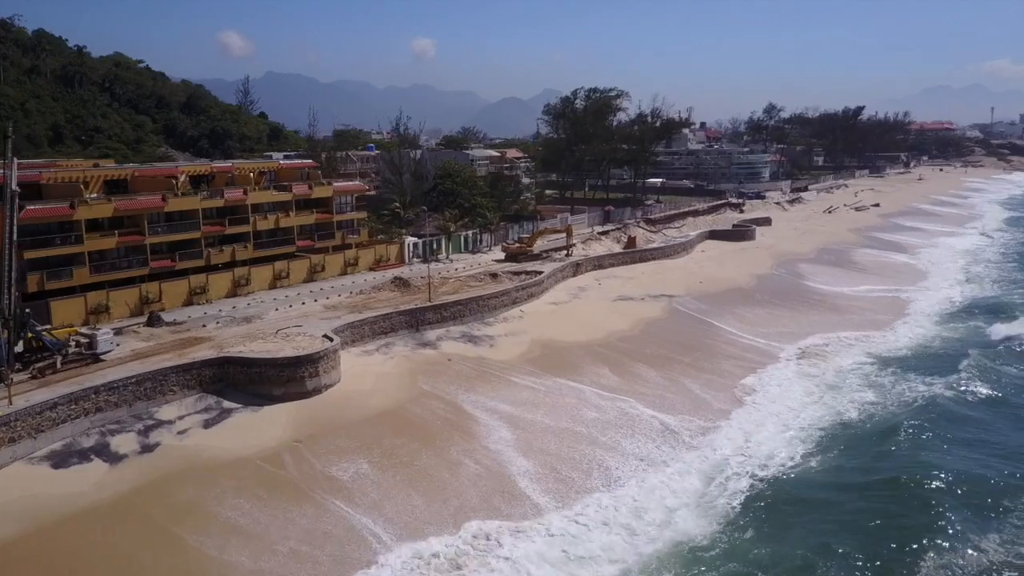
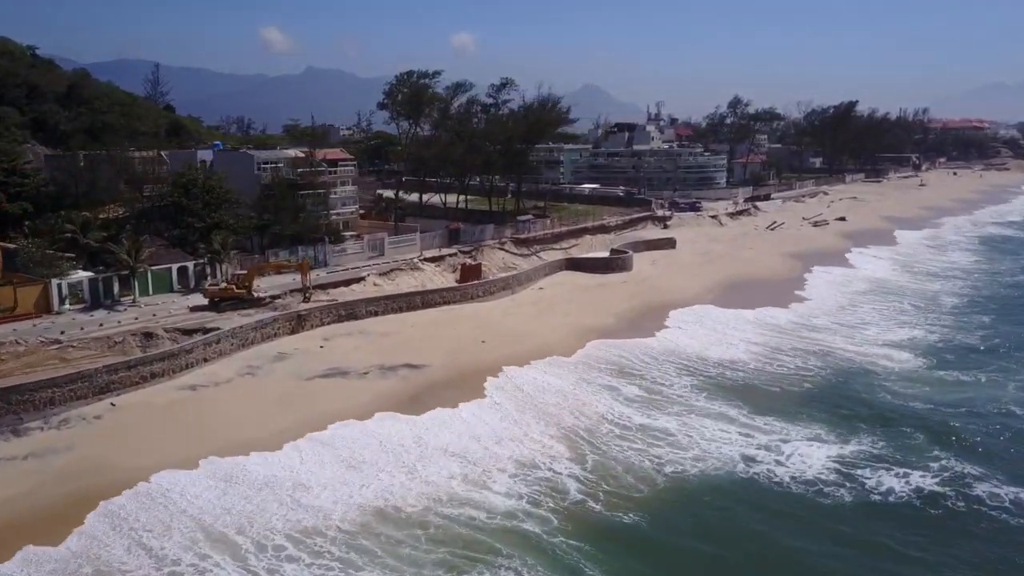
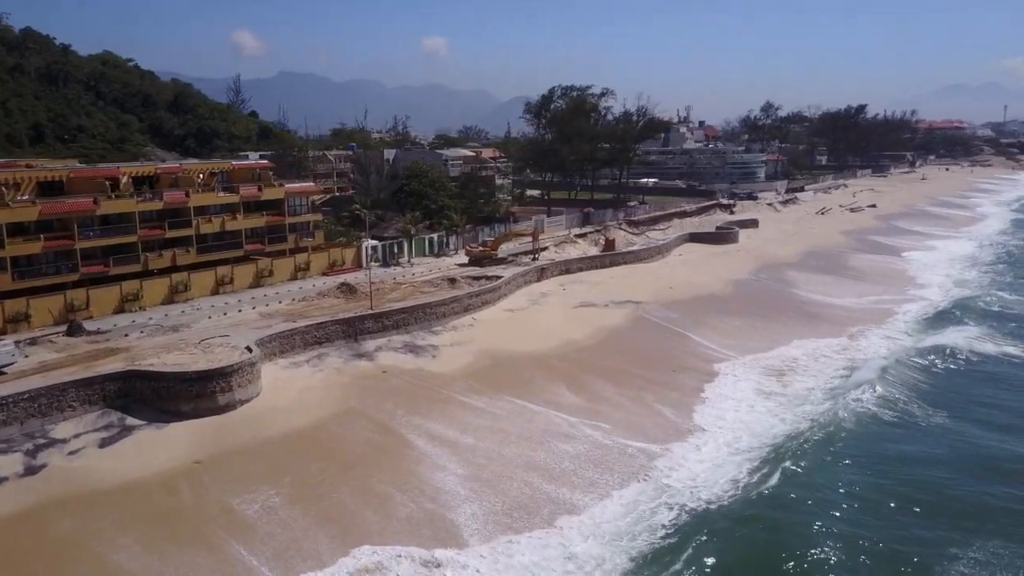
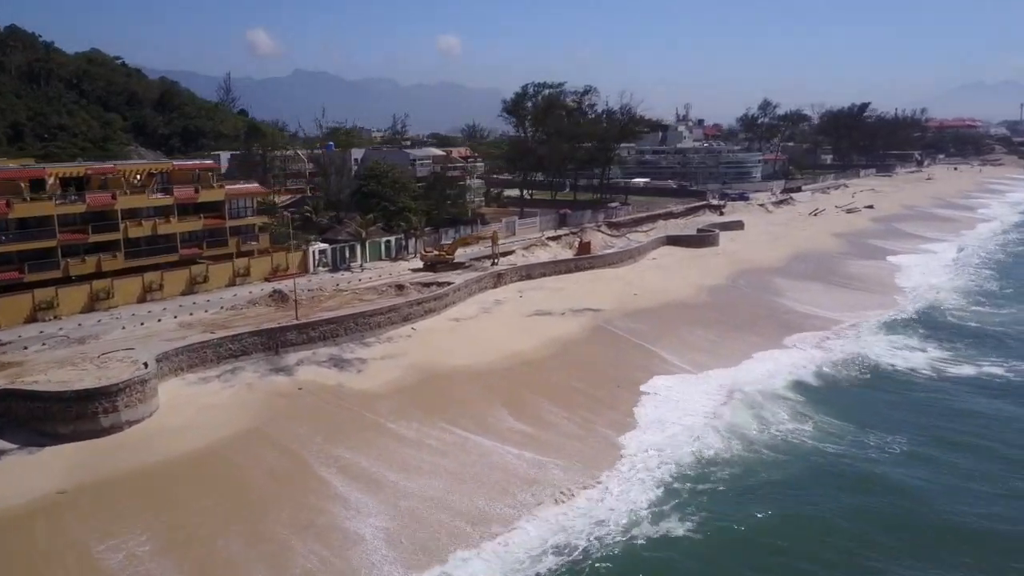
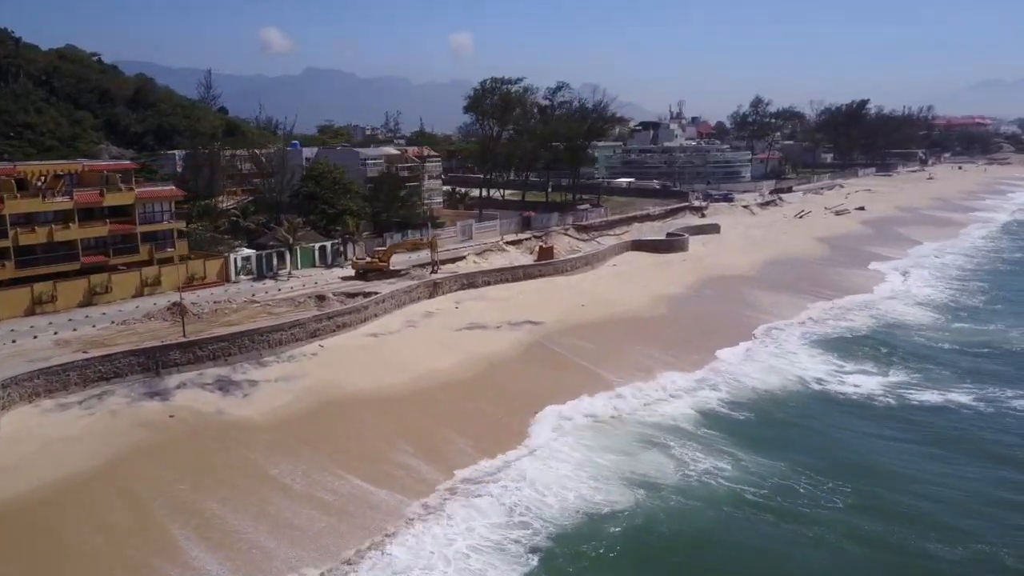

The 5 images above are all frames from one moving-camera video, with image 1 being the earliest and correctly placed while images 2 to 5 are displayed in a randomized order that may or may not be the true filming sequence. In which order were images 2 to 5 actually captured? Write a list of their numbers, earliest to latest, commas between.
3, 4, 5, 2
